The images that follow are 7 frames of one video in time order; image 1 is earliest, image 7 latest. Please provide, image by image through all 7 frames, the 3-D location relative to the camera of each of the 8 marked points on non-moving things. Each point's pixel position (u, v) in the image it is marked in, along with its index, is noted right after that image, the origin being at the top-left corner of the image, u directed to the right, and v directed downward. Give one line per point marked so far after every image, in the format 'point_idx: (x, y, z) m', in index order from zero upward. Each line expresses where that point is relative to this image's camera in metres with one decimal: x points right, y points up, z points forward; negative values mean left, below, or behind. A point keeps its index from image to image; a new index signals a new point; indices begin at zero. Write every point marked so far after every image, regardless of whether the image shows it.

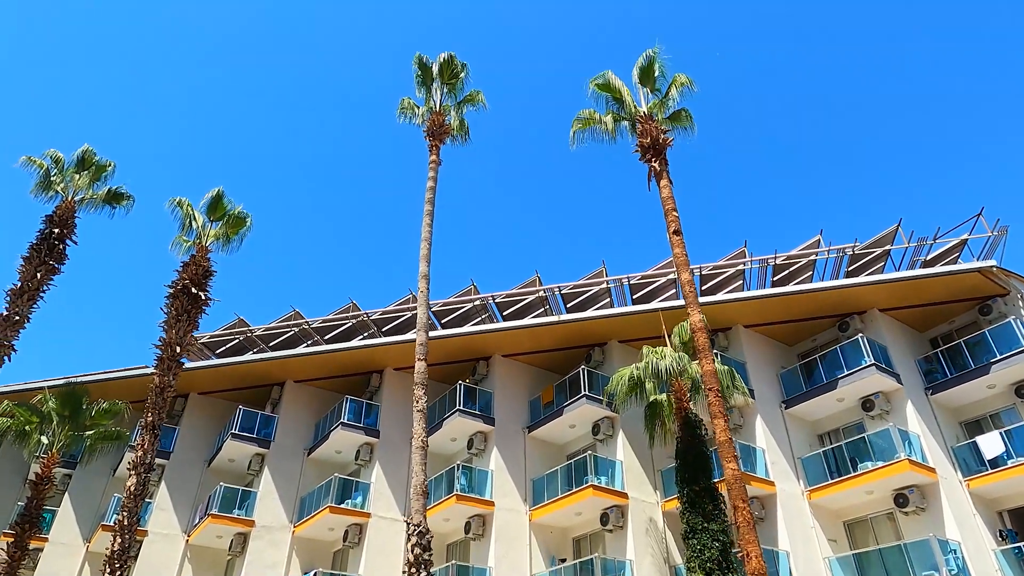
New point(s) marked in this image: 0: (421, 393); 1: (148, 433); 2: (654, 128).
0: (-2.2, -2.6, +16.2) m
1: (-9.3, -3.7, +16.9) m
2: (+3.5, +3.9, +16.0) m
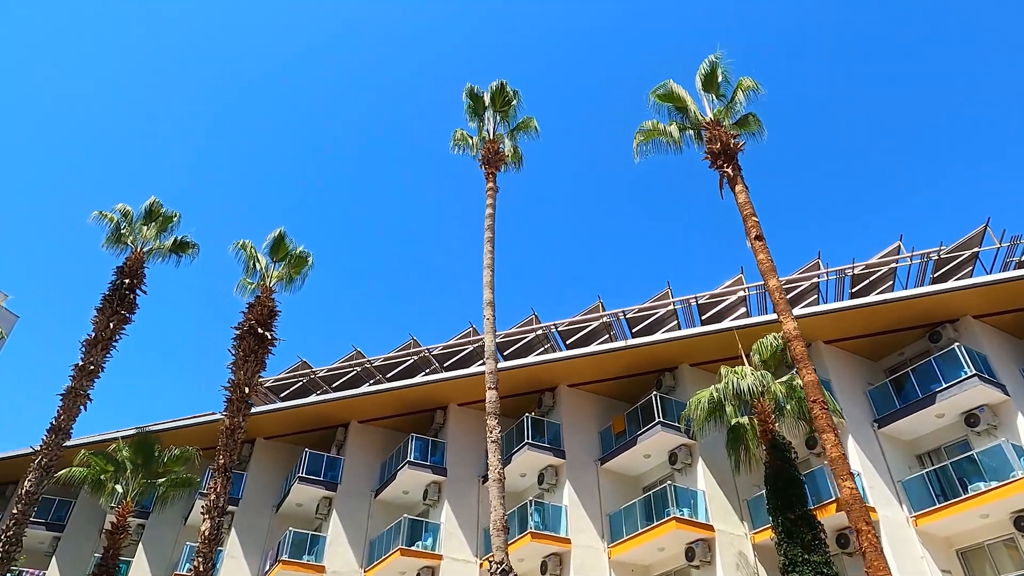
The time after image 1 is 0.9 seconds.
0: (-0.4, -3.2, +15.6) m
1: (-7.3, -4.7, +16.7) m
2: (+4.9, +3.6, +15.3) m
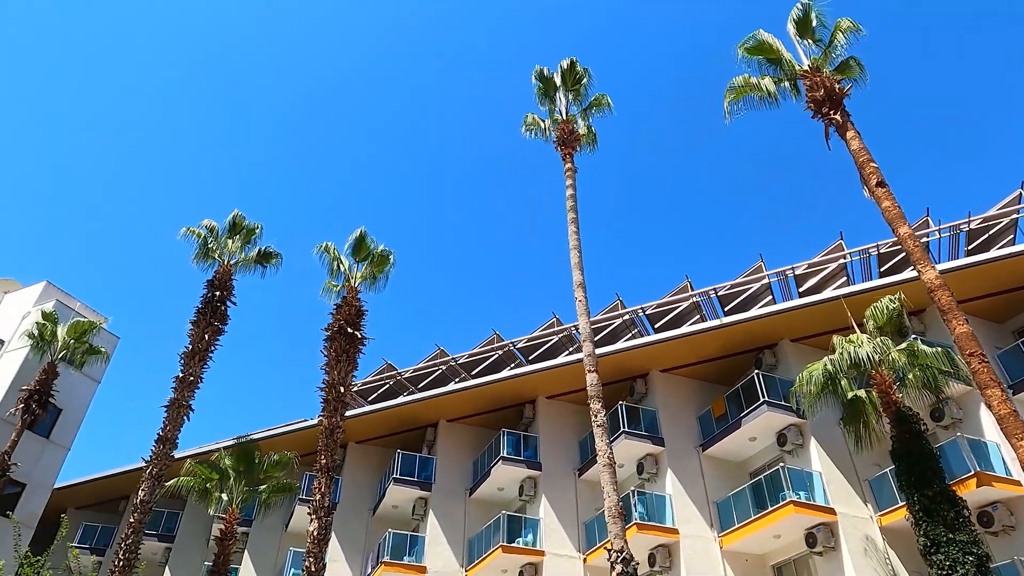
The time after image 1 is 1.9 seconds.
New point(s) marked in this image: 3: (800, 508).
0: (+1.9, -2.7, +14.9) m
1: (-4.7, -4.7, +16.6) m
2: (+6.7, +4.4, +14.1) m
3: (+8.1, -6.2, +18.7) m
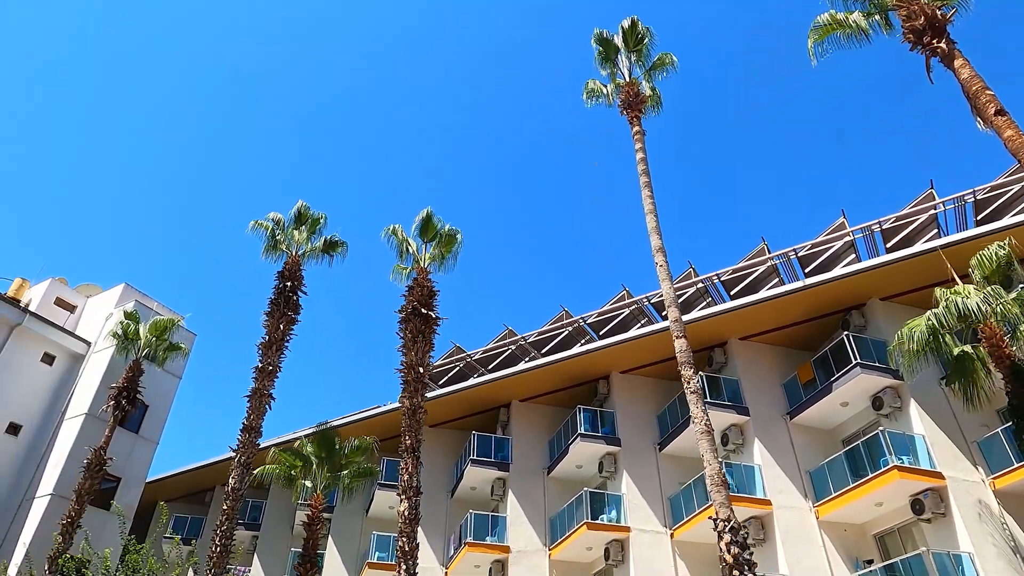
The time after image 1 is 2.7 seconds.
0: (+3.8, -1.8, +14.2) m
1: (-2.6, -4.2, +16.5) m
2: (+8.1, +5.5, +13.0) m
3: (+10.5, -4.9, +17.6) m
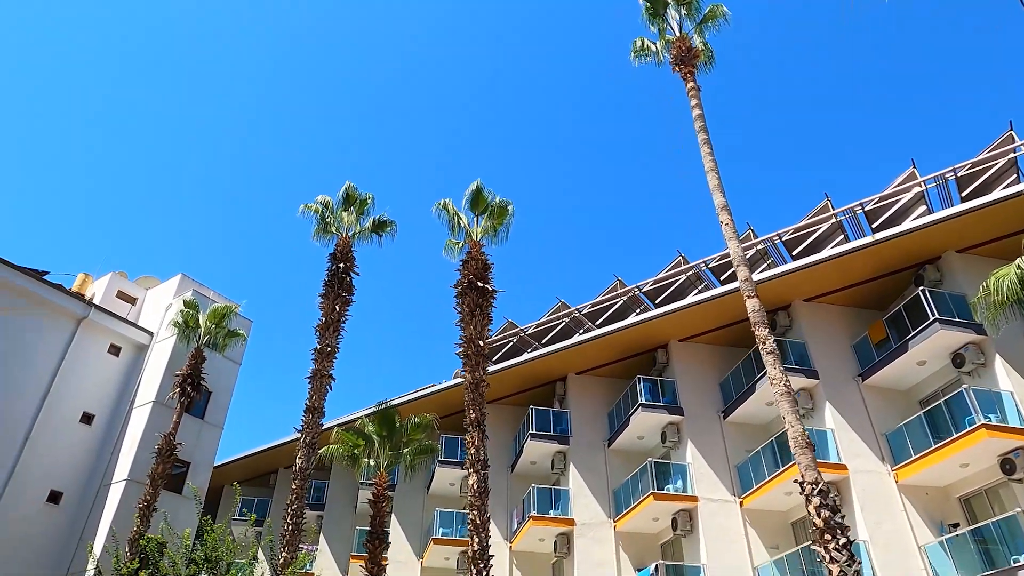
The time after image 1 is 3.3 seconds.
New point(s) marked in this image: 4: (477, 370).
0: (+5.2, -1.0, +13.6) m
1: (-0.9, -3.5, +16.4) m
2: (+9.1, +6.5, +11.9) m
3: (+12.2, -3.6, +16.7) m
4: (-0.9, -2.2, +17.4) m
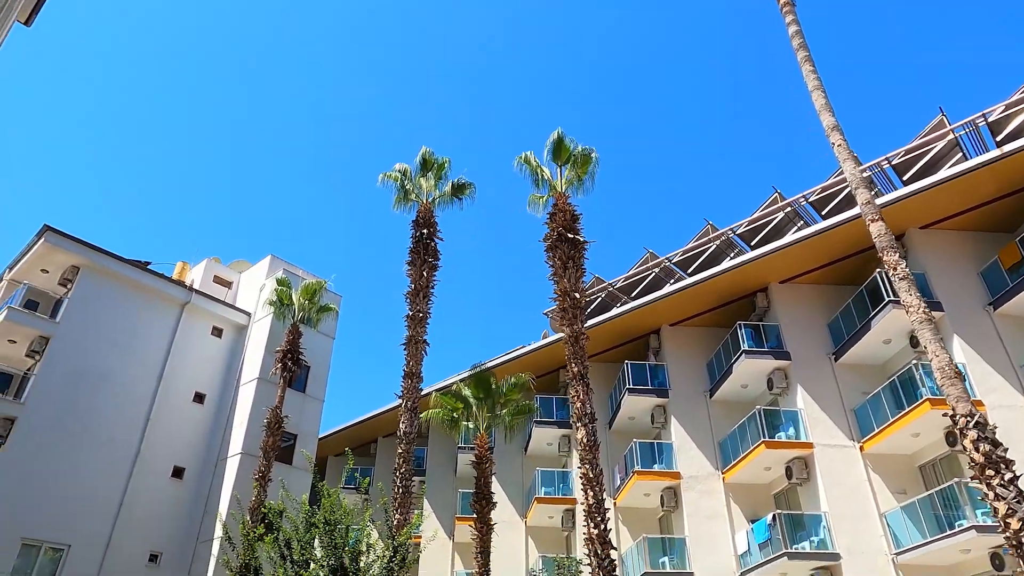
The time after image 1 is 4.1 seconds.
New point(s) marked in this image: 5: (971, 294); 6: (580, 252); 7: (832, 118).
0: (+7.2, +0.5, +12.4) m
1: (+1.6, -2.3, +16.0) m
2: (+10.2, +8.2, +10.0) m
3: (+14.6, -1.5, +14.9) m
4: (+1.6, -0.9, +16.9) m
5: (+13.8, -0.2, +19.9) m
6: (+1.8, +1.0, +18.1) m
7: (+7.1, +3.8, +14.7) m
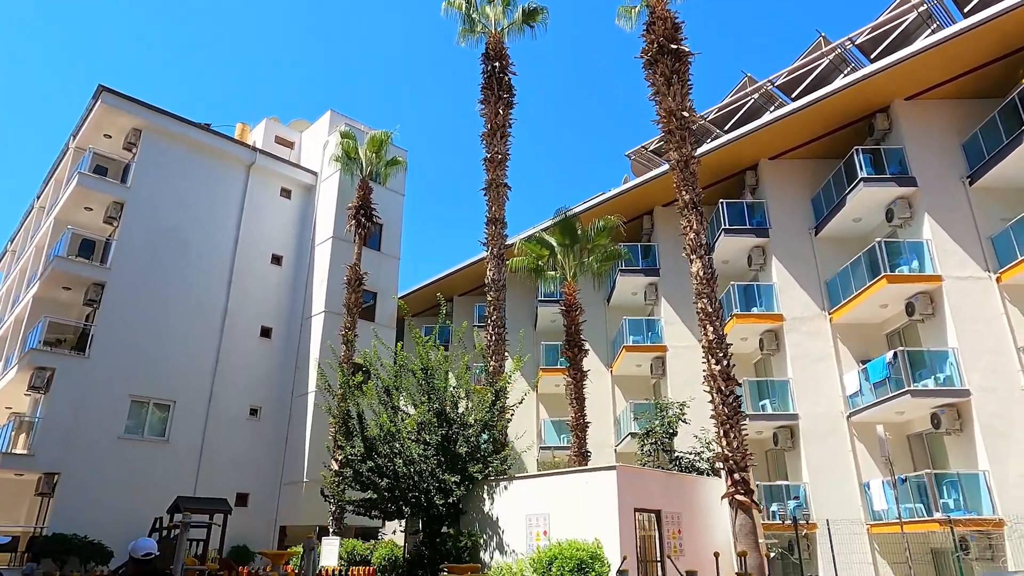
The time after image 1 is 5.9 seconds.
0: (+8.9, +3.9, +9.8) m
1: (+3.8, +1.6, +14.2) m
2: (+11.4, +11.0, +5.6) m
3: (+16.6, +2.7, +11.9) m
4: (+3.8, +3.2, +14.9) m
5: (+16.2, +4.9, +16.7) m
6: (+4.1, +5.3, +15.7) m
7: (+8.9, +7.5, +11.4) m
